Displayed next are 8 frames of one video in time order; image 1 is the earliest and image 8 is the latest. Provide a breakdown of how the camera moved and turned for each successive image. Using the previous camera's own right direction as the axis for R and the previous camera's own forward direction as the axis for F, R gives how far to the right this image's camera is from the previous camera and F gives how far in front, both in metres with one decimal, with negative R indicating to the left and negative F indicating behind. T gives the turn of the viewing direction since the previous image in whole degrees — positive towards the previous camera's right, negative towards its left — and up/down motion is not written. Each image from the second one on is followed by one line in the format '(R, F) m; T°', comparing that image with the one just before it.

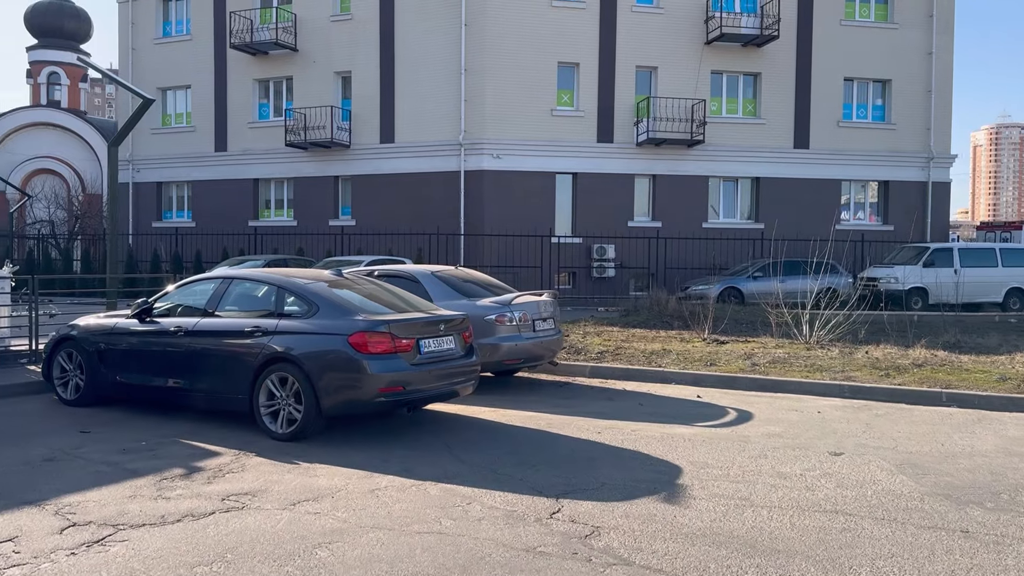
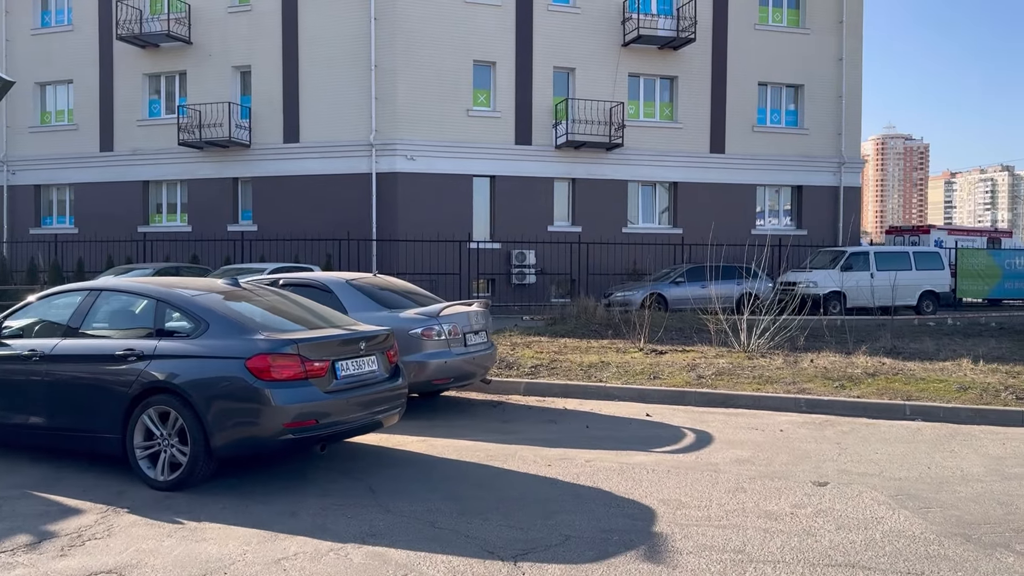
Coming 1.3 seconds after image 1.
(-0.2, +1.1) m; +6°
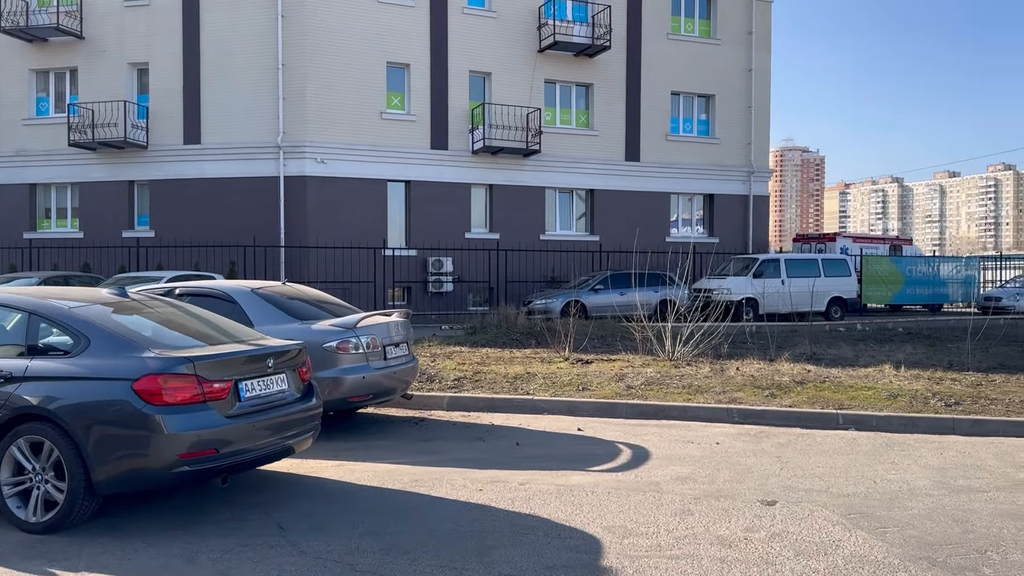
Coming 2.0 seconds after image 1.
(-0.1, +0.5) m; +6°
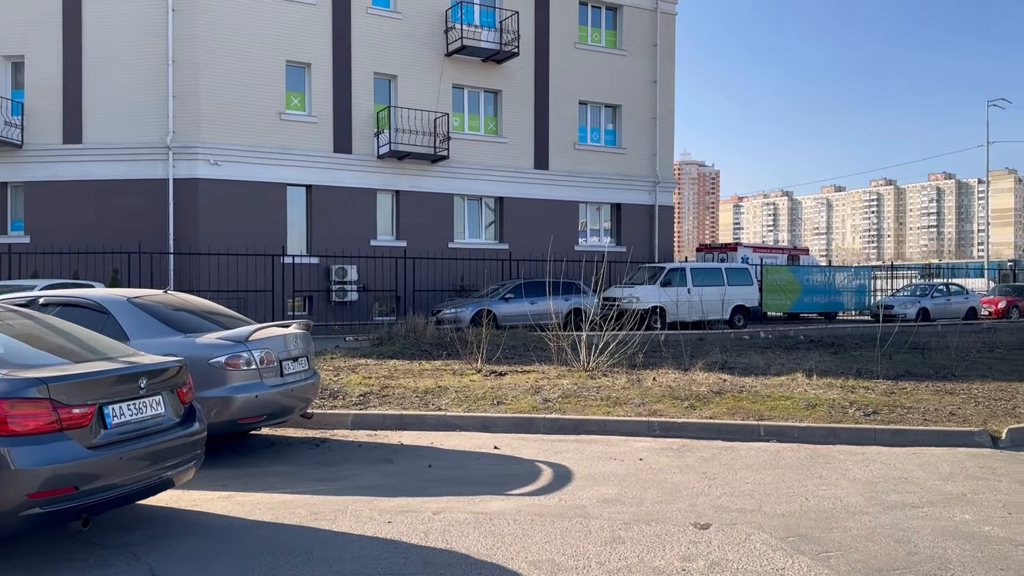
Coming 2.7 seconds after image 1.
(0.0, +0.5) m; +7°
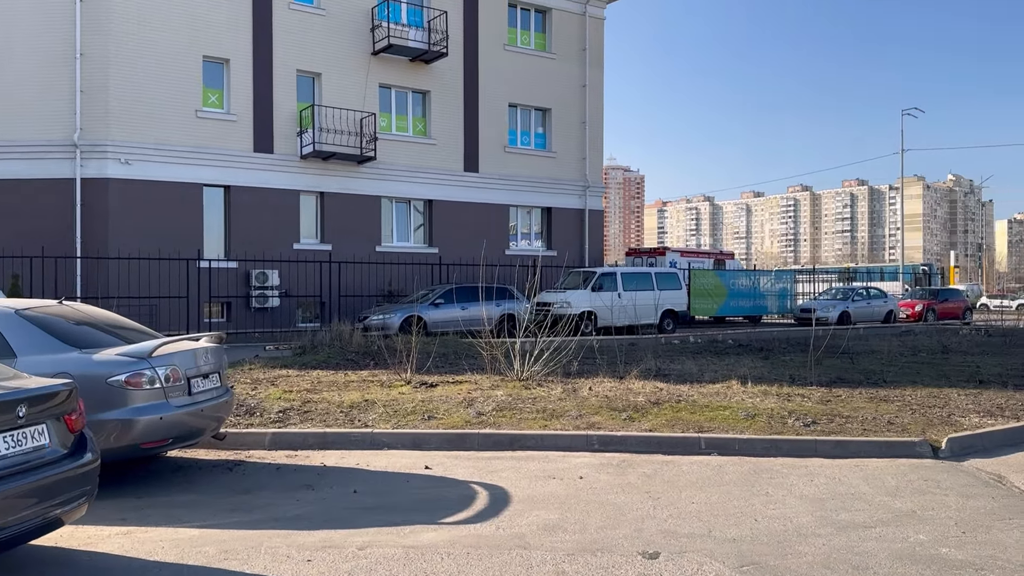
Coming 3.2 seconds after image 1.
(0.0, +0.4) m; +5°
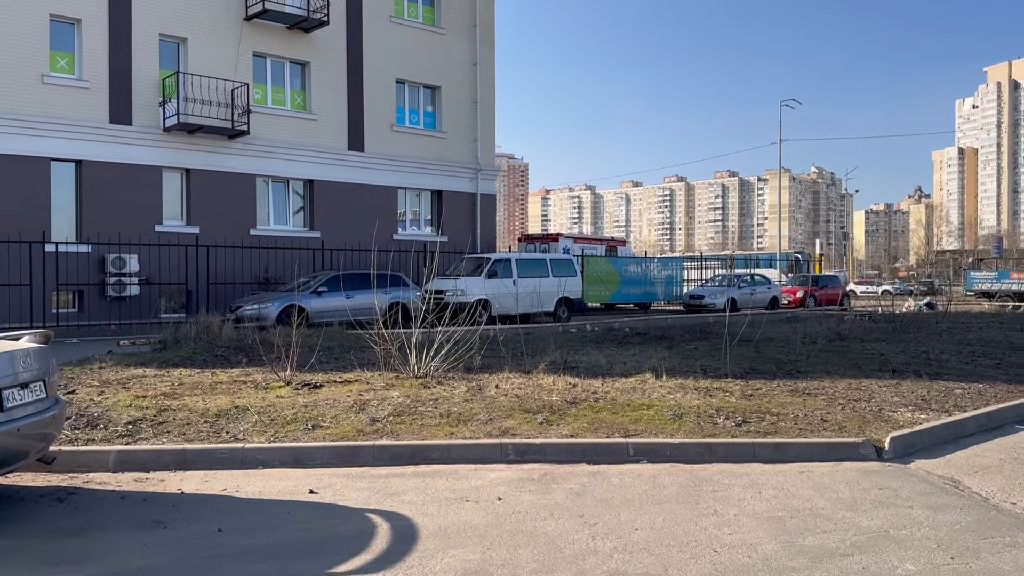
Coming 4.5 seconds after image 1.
(-0.1, +1.1) m; +8°
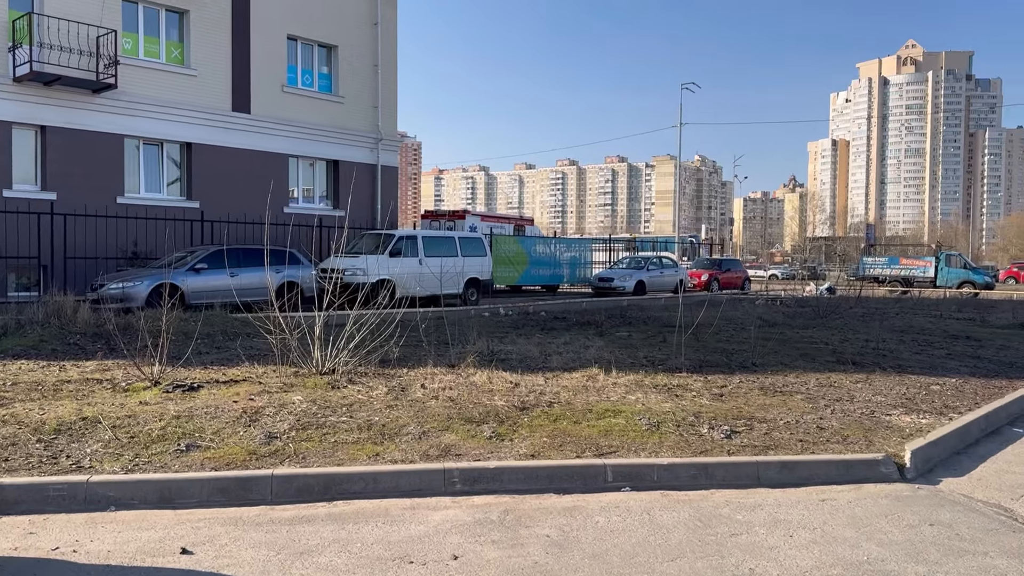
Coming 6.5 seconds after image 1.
(-0.3, +1.5) m; +8°
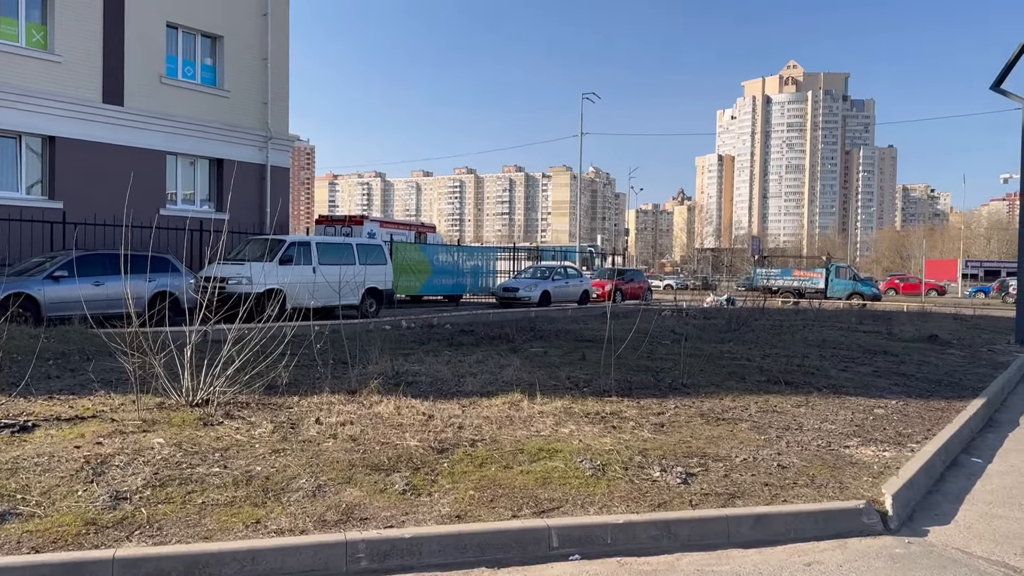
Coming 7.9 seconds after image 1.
(-0.1, +1.0) m; +7°
